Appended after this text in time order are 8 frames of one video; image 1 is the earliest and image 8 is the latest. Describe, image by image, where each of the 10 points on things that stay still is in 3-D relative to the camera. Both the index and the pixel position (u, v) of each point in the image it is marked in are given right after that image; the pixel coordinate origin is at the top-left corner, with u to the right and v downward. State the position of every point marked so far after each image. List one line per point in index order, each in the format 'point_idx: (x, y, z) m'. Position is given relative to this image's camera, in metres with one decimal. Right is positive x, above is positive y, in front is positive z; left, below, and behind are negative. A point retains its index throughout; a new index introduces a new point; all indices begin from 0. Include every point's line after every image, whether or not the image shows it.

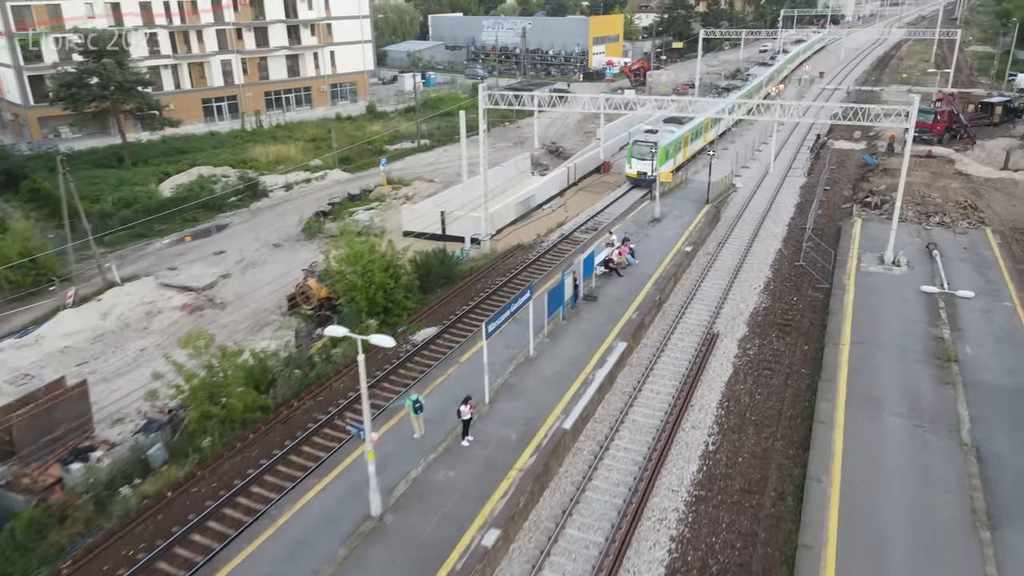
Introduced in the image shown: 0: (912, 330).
0: (+8.7, -0.9, +15.9) m
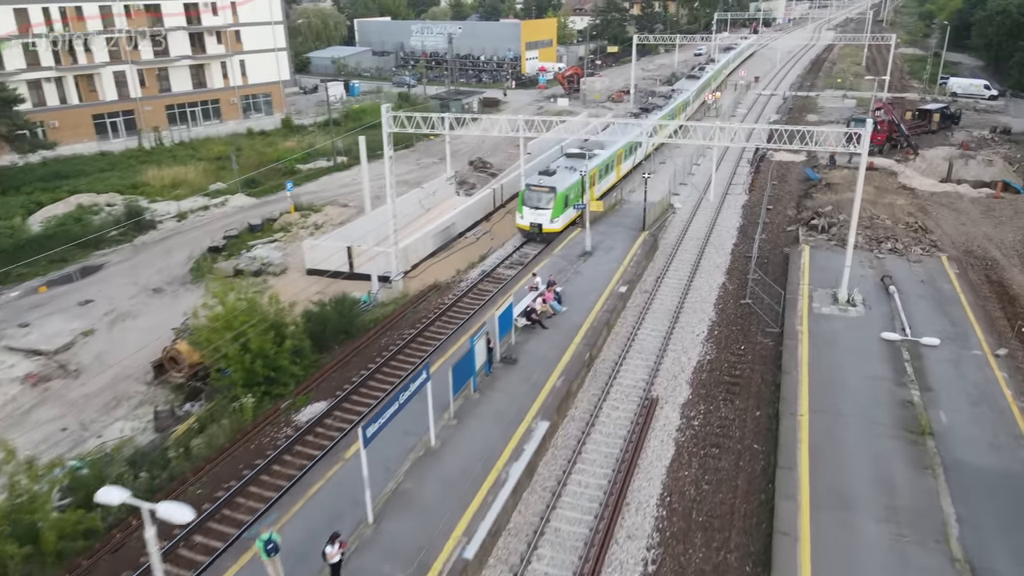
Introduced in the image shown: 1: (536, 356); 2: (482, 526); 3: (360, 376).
0: (+6.8, -2.0, +13.7) m
1: (+0.5, -1.4, +15.5) m
2: (-0.4, -3.4, +10.6) m
3: (-3.3, -1.9, +15.9) m
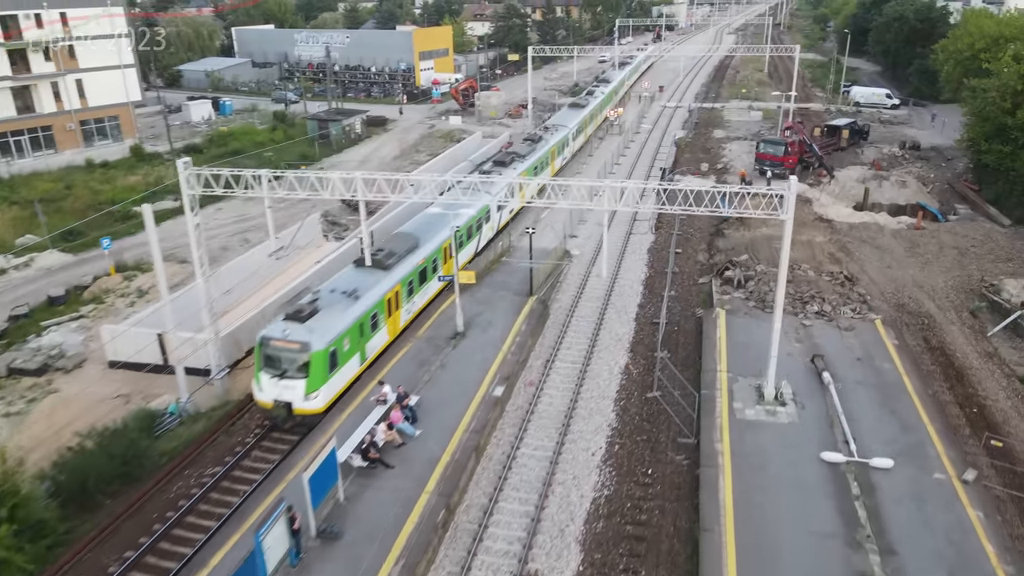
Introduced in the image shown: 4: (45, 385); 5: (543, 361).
0: (+4.3, -3.8, +10.2) m
1: (-2.2, -3.5, +11.3) m
2: (-2.5, -5.5, +6.3) m
3: (-6.0, -4.2, +11.3) m
4: (-11.1, -2.3, +17.5) m
5: (+0.7, -1.7, +16.7) m
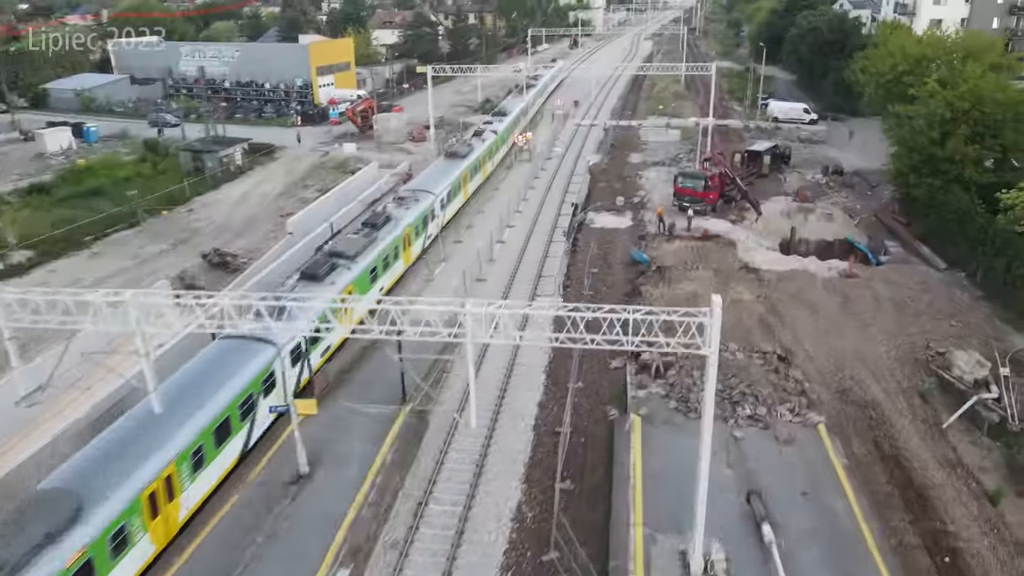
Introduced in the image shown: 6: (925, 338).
0: (+2.5, -5.8, +6.8) m
1: (-4.0, -5.8, +7.3) m
2: (-3.8, -7.8, +2.3) m
3: (-7.8, -6.6, +6.9) m
4: (-13.6, -5.0, +12.6) m
5: (-1.8, -3.9, +12.9) m
6: (+10.9, -1.3, +19.4) m
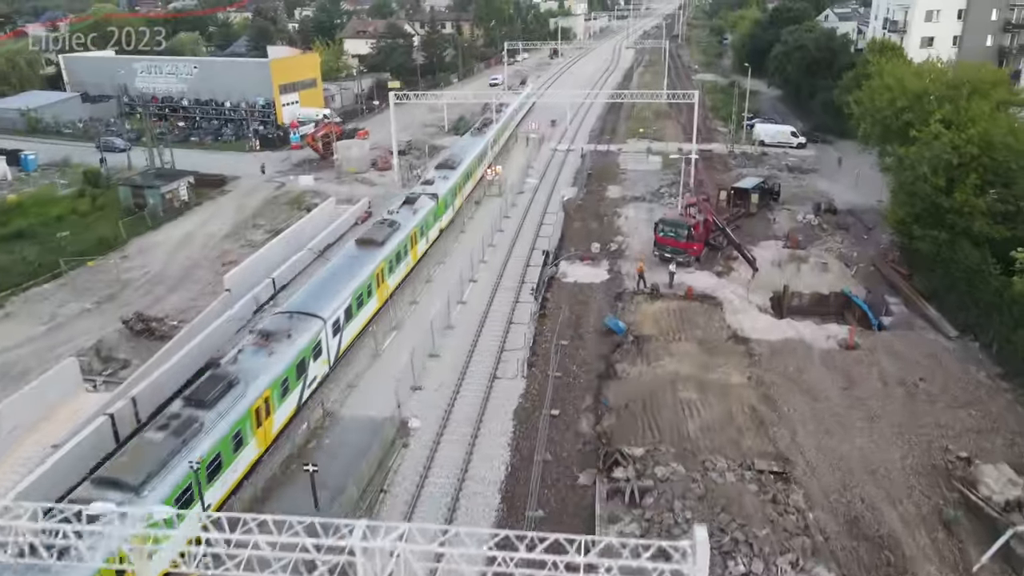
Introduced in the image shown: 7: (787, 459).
0: (+1.7, -7.9, +4.0) m
1: (-4.8, -8.0, +4.4) m
2: (-4.5, -10.0, -0.6) m
3: (-8.6, -8.8, +4.0) m
4: (-14.5, -7.2, +9.5) m
5: (-2.7, -6.0, +10.1) m
6: (+9.9, -3.4, +16.8) m
7: (+5.9, -3.6, +15.6) m
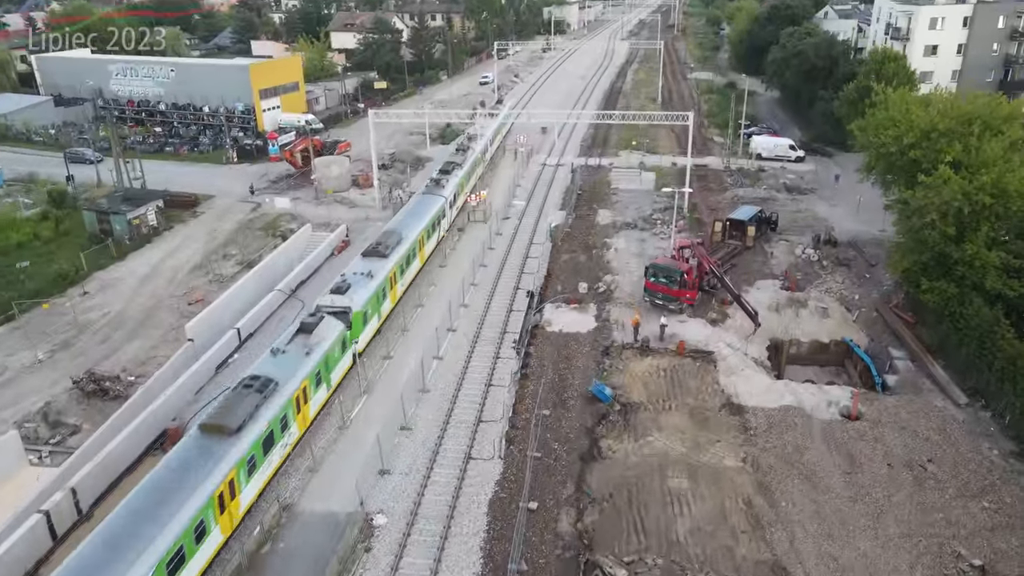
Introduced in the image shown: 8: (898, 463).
0: (+1.3, -10.1, +2.7) m
1: (-5.3, -10.1, +3.0) m
2: (-5.0, -12.2, -1.9) m
3: (-9.1, -10.9, +2.6) m
4: (-15.0, -9.2, +8.1) m
5: (-3.2, -8.0, +8.7) m
6: (+9.3, -5.2, +15.5) m
7: (+5.3, -5.5, +14.2) m
8: (+9.3, -4.2, +17.7) m
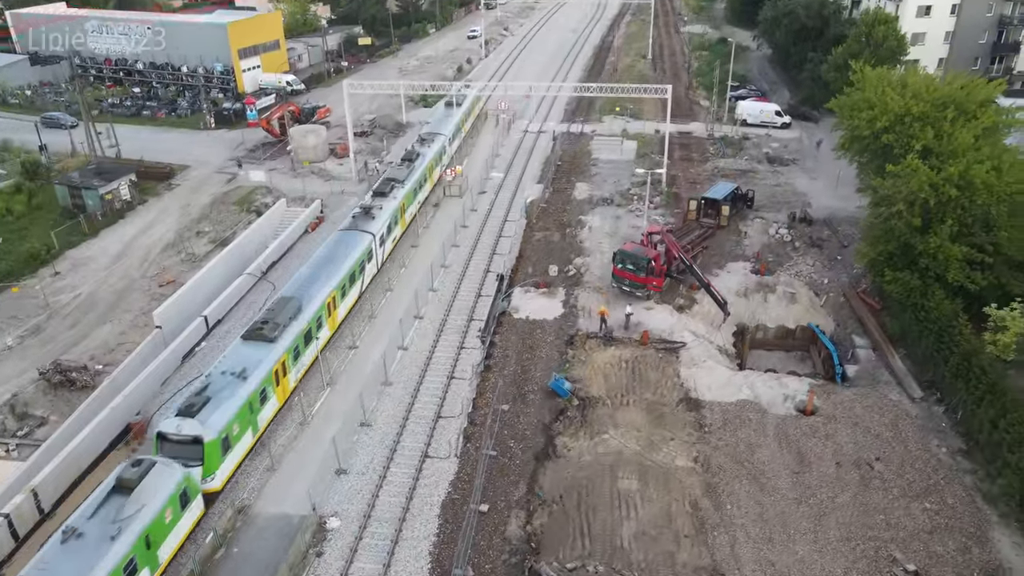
0: (+0.2, -11.2, +3.5) m
1: (-6.4, -11.2, +3.8) m
2: (-6.1, -13.7, -1.0) m
3: (-10.2, -12.0, +3.4) m
4: (-16.1, -9.9, +8.8) m
5: (-4.3, -8.7, +9.3) m
6: (+8.2, -5.4, +15.9) m
7: (+4.2, -5.8, +14.7) m
8: (+8.2, -4.3, +18.0) m
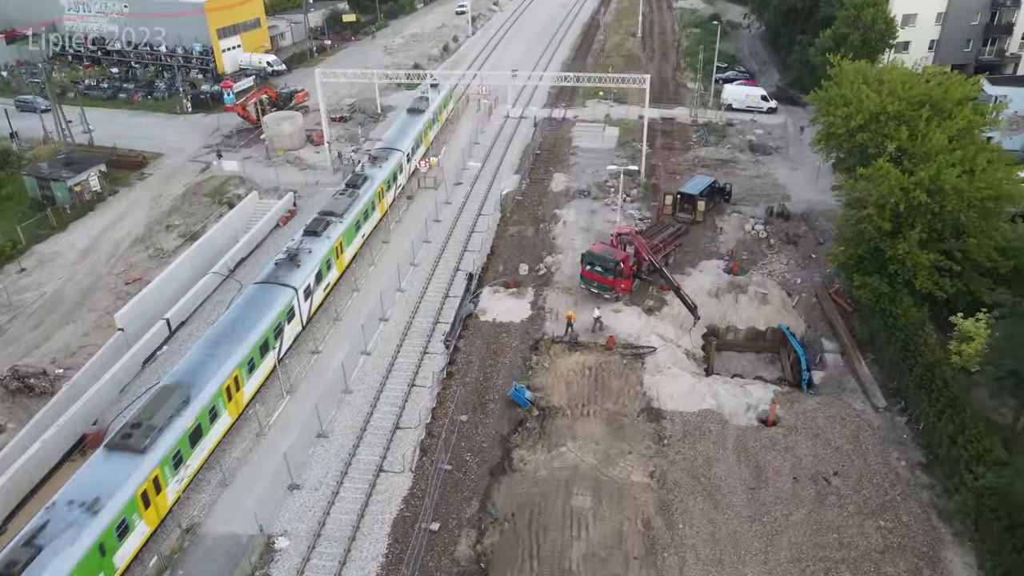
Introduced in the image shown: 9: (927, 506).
0: (-0.9, -12.1, +3.7) m
1: (-7.5, -12.1, +4.0) m
2: (-7.1, -14.8, -0.7) m
3: (-11.3, -12.9, +3.6) m
4: (-17.2, -10.6, +8.9) m
5: (-5.4, -9.4, +9.4) m
6: (+7.1, -5.9, +15.8) m
7: (+3.1, -6.3, +14.6) m
8: (+7.1, -4.6, +17.9) m
9: (+9.7, -5.1, +17.1) m
